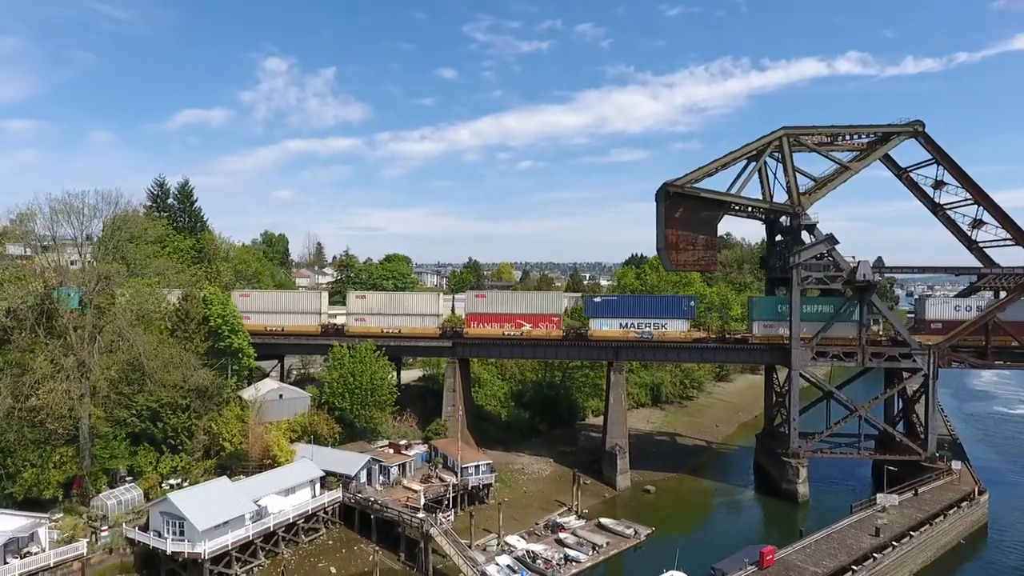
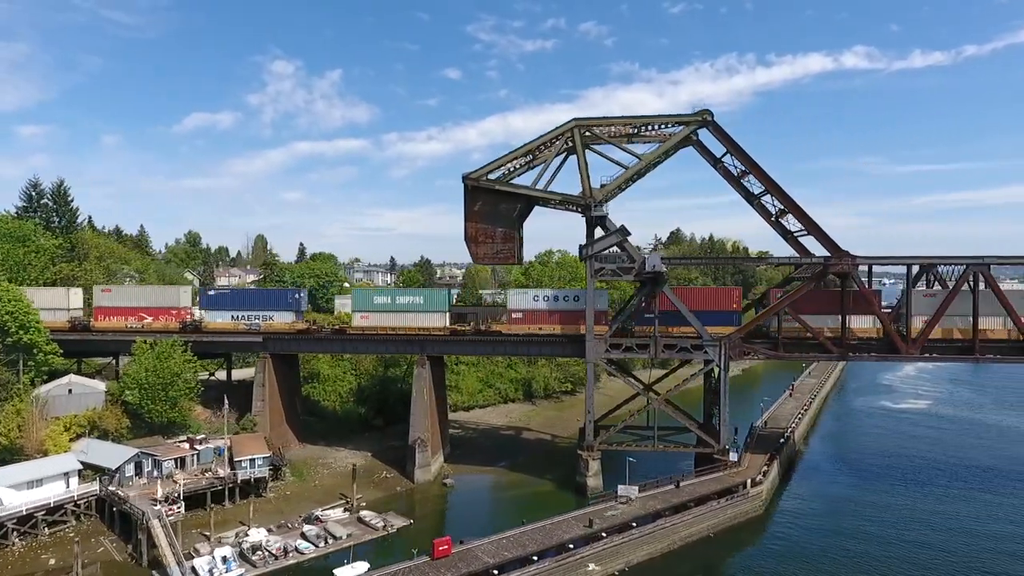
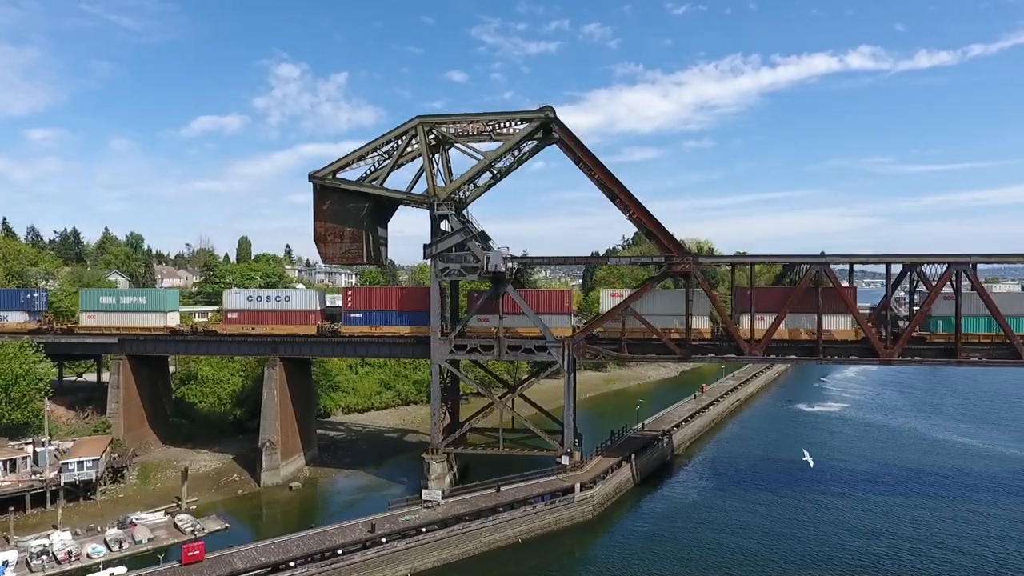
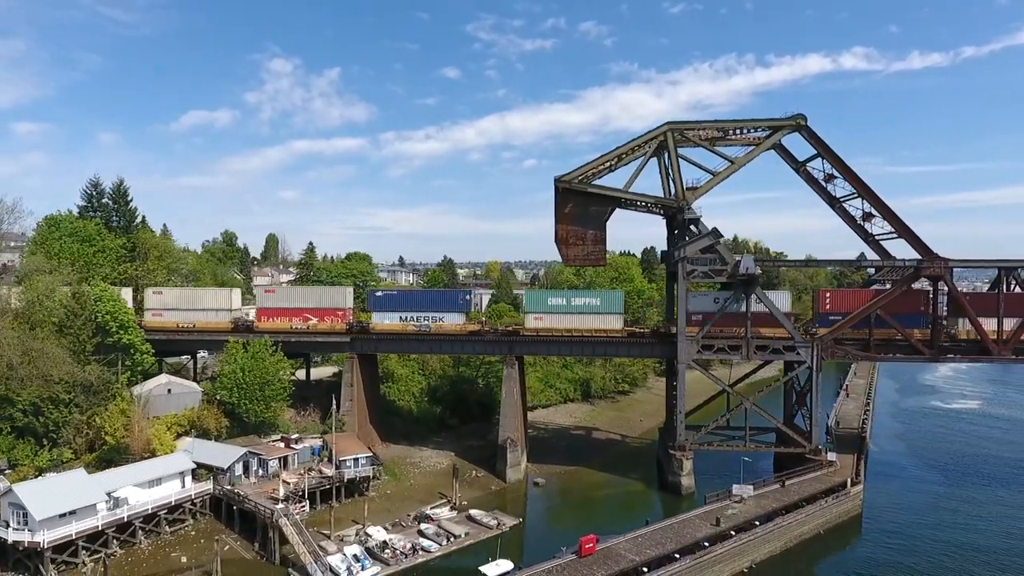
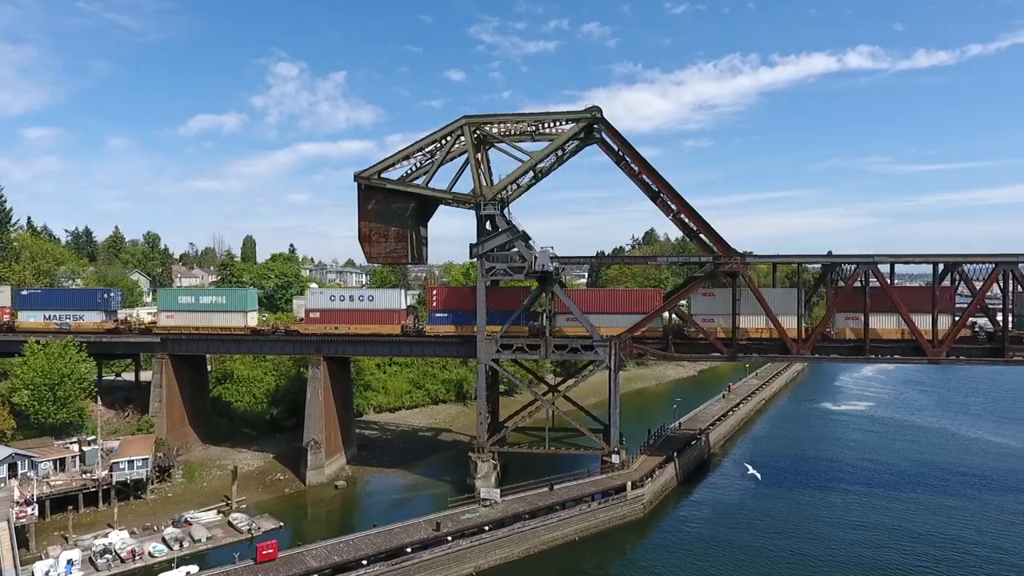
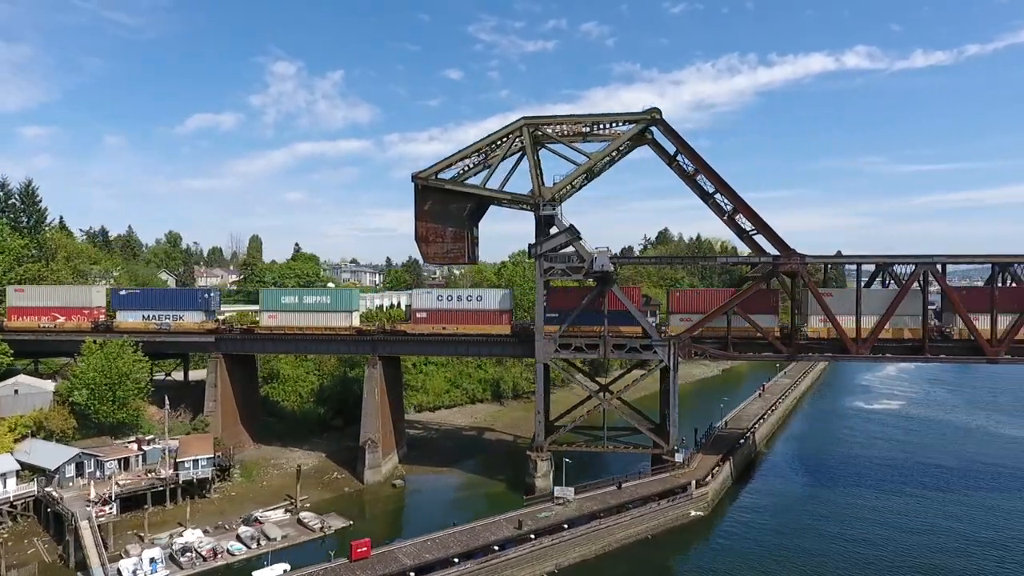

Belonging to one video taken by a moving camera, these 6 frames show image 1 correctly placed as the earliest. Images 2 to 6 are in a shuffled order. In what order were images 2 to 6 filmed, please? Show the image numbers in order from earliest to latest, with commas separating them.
4, 2, 6, 5, 3
